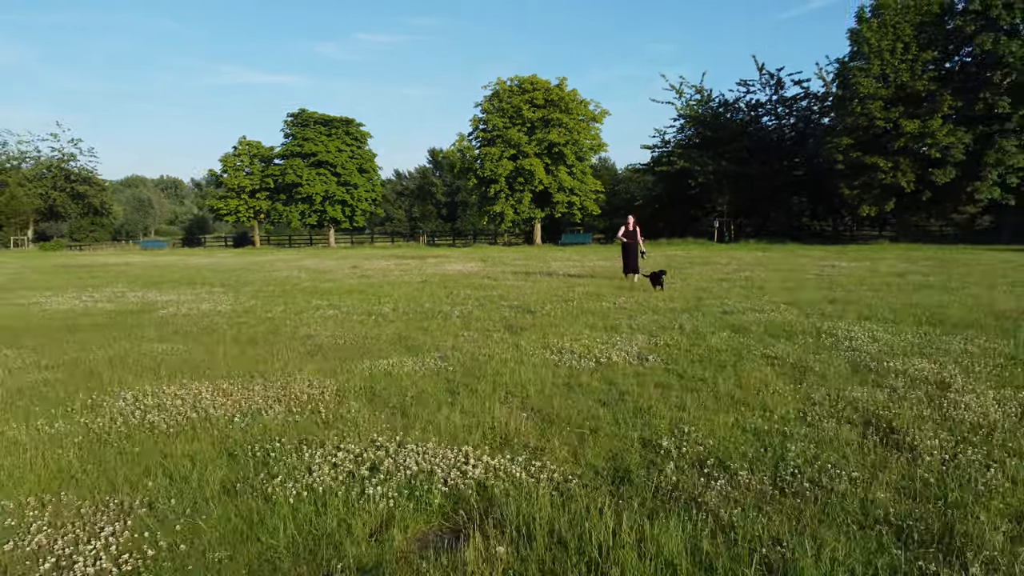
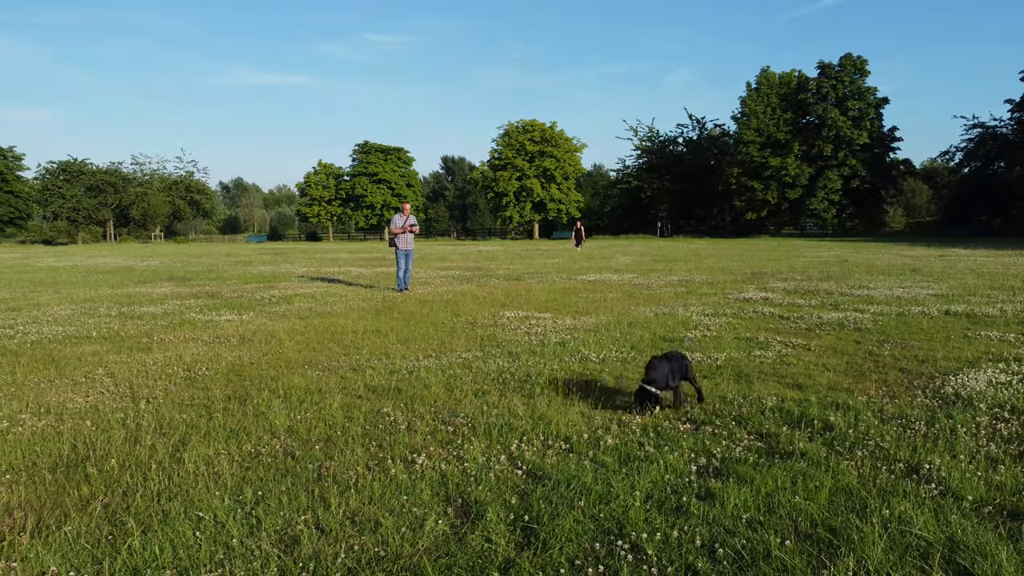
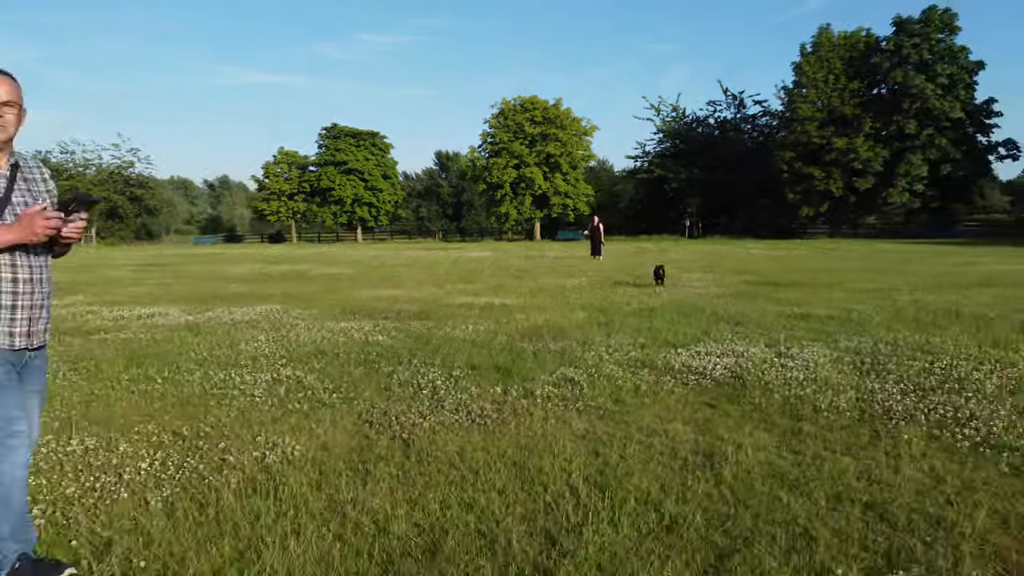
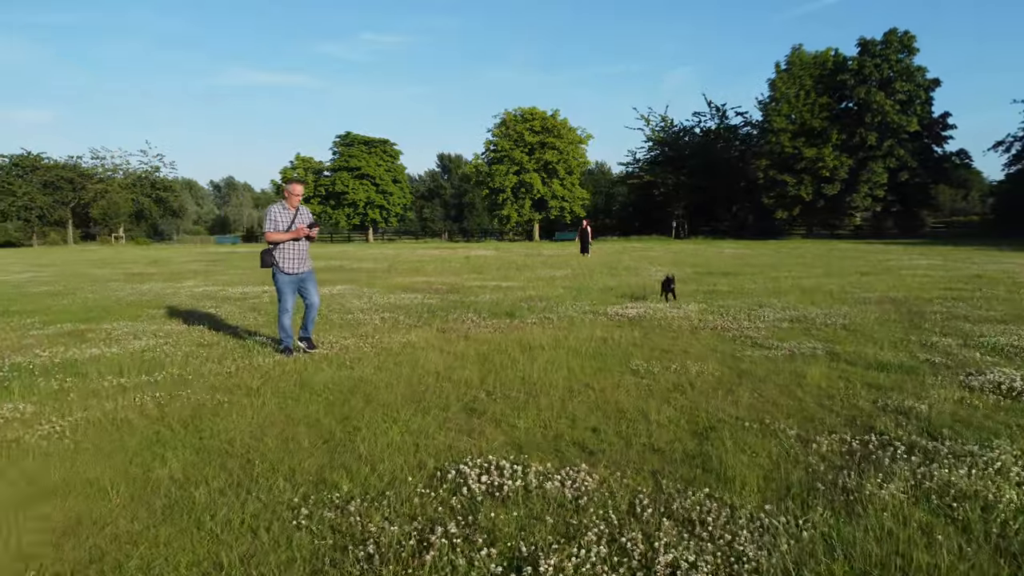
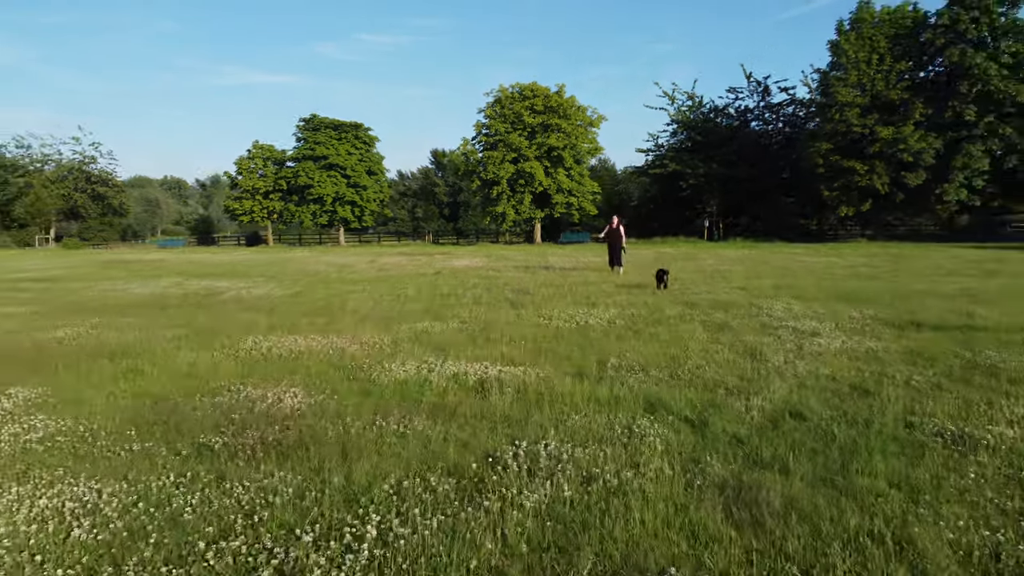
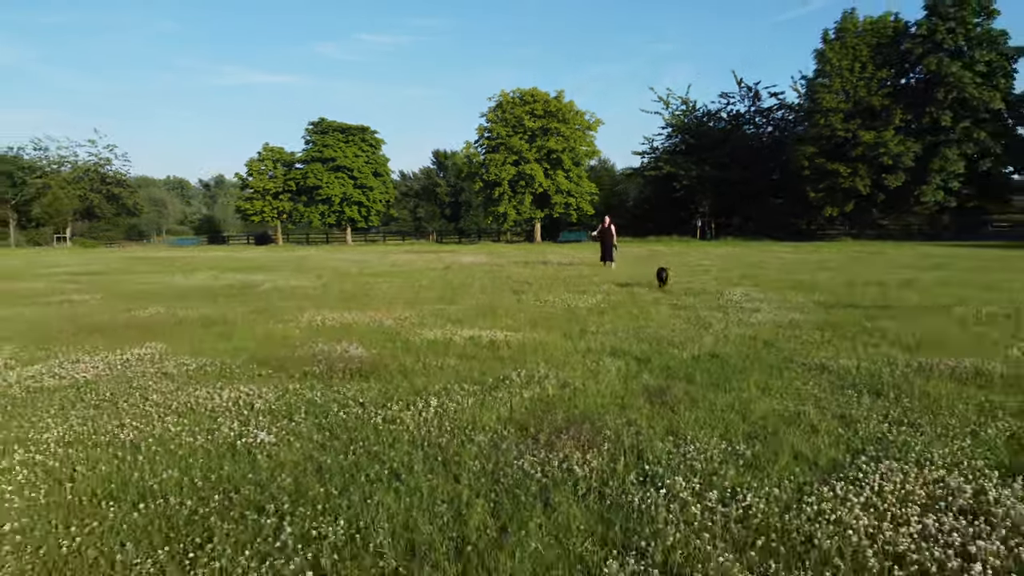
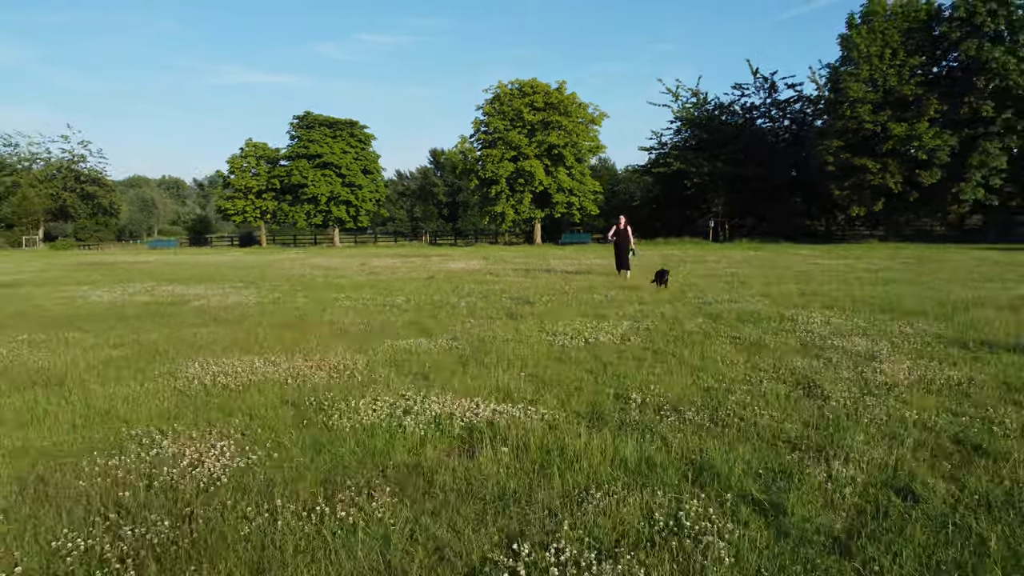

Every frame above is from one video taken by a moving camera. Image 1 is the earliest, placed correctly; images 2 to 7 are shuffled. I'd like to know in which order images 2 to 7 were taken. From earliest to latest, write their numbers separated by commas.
7, 5, 6, 3, 4, 2
